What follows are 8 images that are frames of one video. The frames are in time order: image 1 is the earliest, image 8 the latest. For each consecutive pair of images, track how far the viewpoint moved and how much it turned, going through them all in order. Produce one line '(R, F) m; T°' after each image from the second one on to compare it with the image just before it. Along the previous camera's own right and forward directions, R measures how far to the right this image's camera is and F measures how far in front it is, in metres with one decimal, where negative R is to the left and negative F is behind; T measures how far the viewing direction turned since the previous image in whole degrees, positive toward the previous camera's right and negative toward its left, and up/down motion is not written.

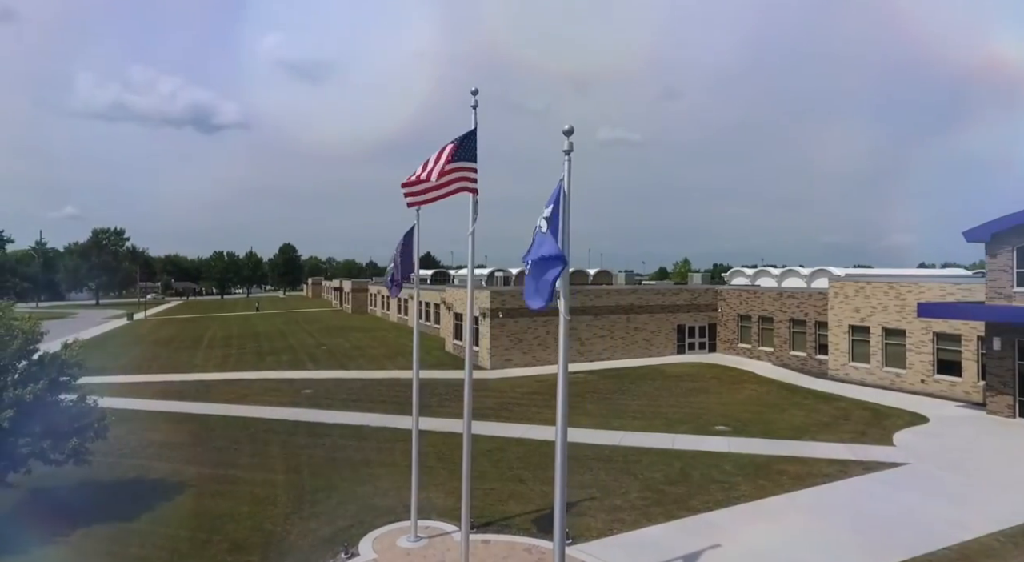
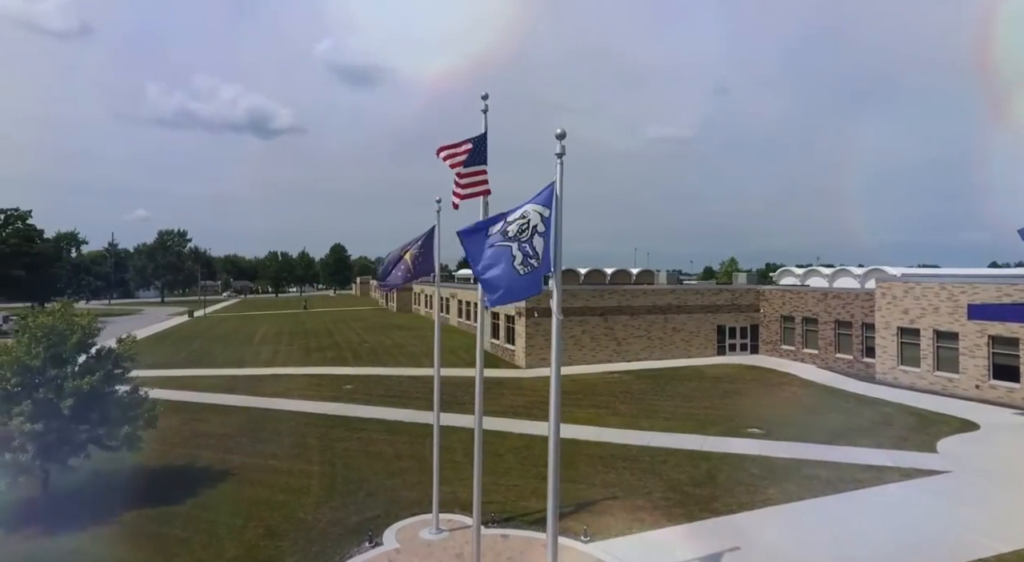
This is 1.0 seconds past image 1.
(+0.7, -0.3) m; -5°
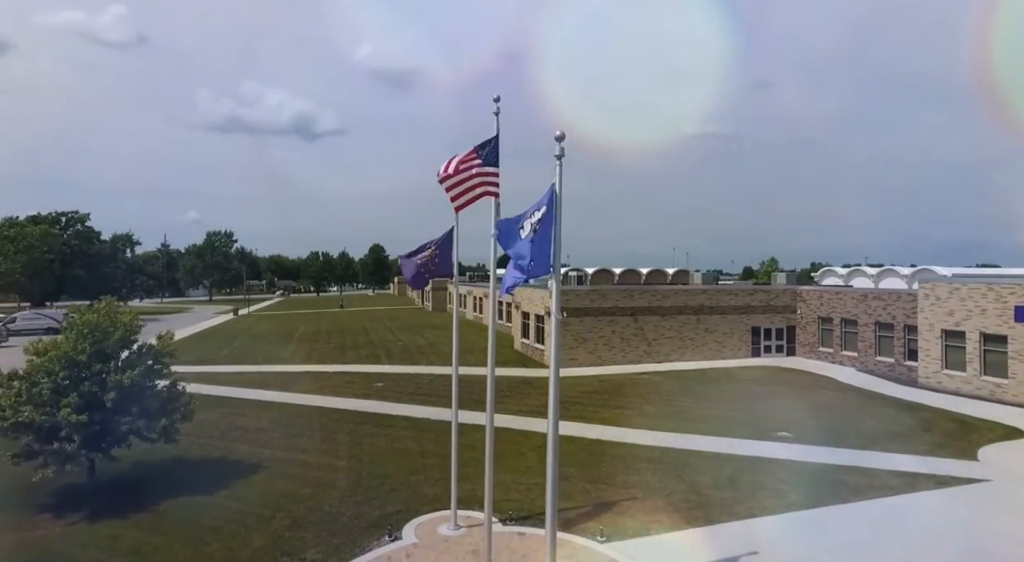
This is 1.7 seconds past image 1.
(+0.6, -0.1) m; -4°
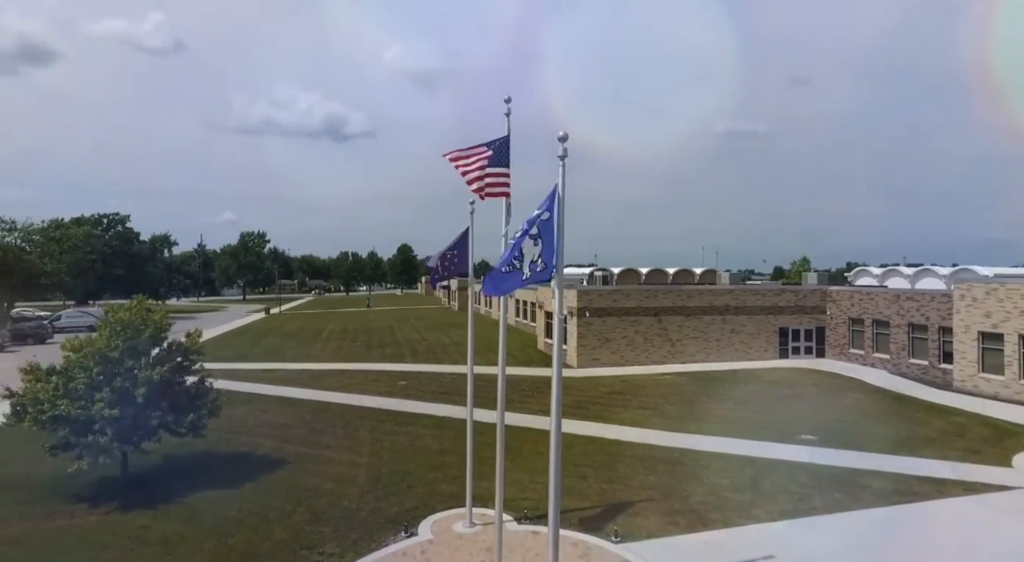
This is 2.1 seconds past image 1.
(+0.4, -0.1) m; -3°
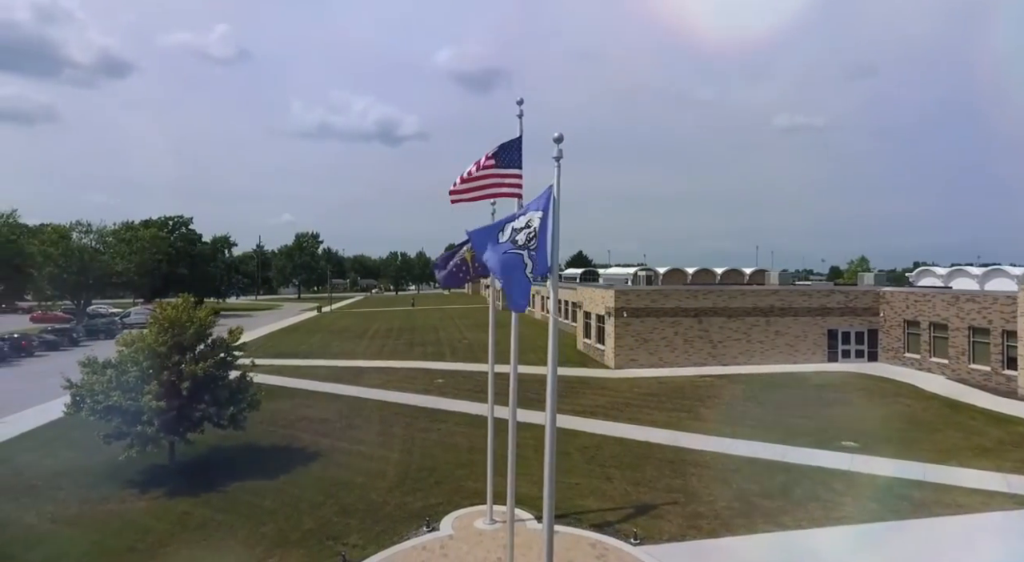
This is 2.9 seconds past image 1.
(+0.8, -0.1) m; -5°
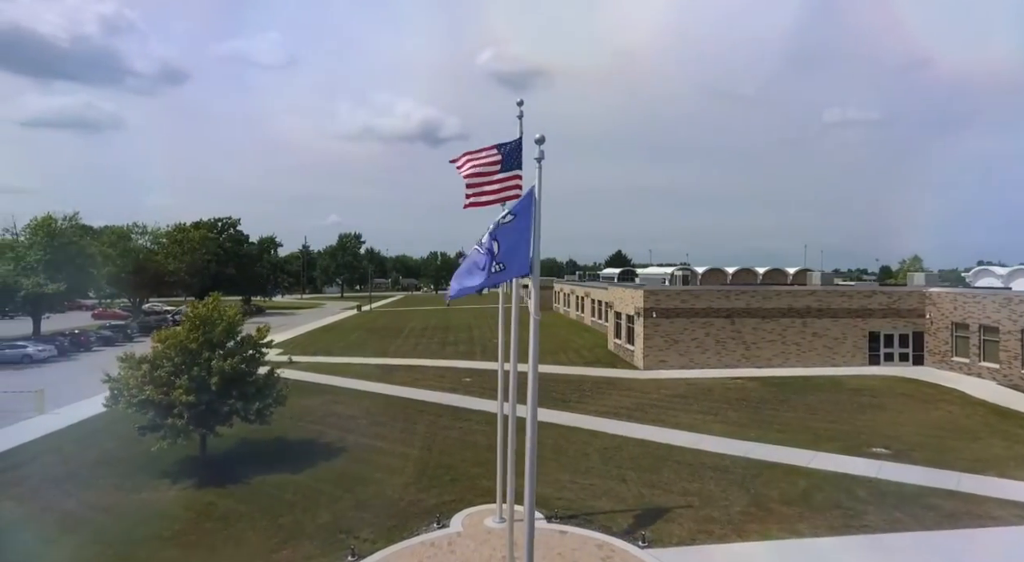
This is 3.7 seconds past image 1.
(+0.9, 0.0) m; -5°
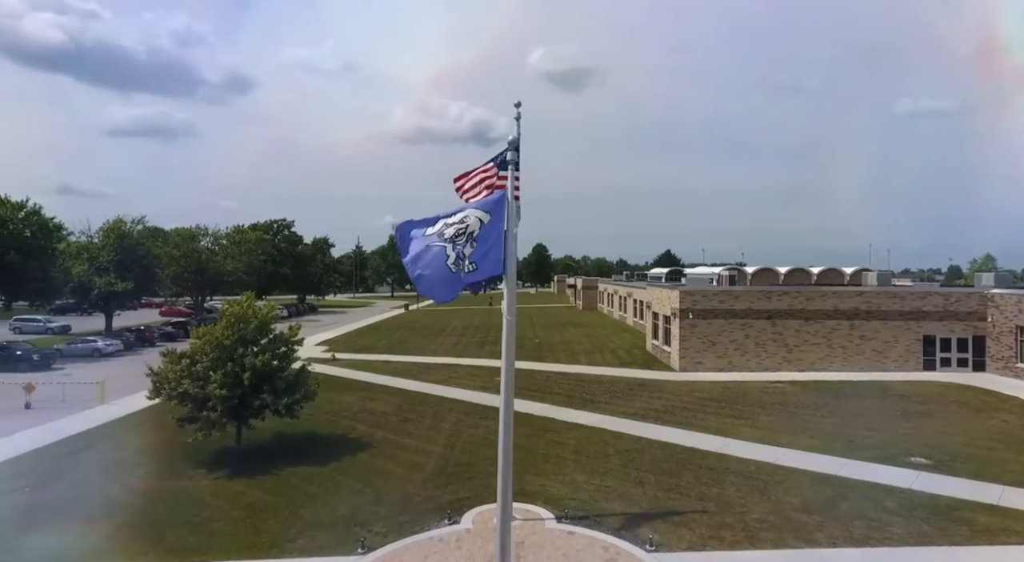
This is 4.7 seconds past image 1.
(+1.1, 0.0) m; -6°
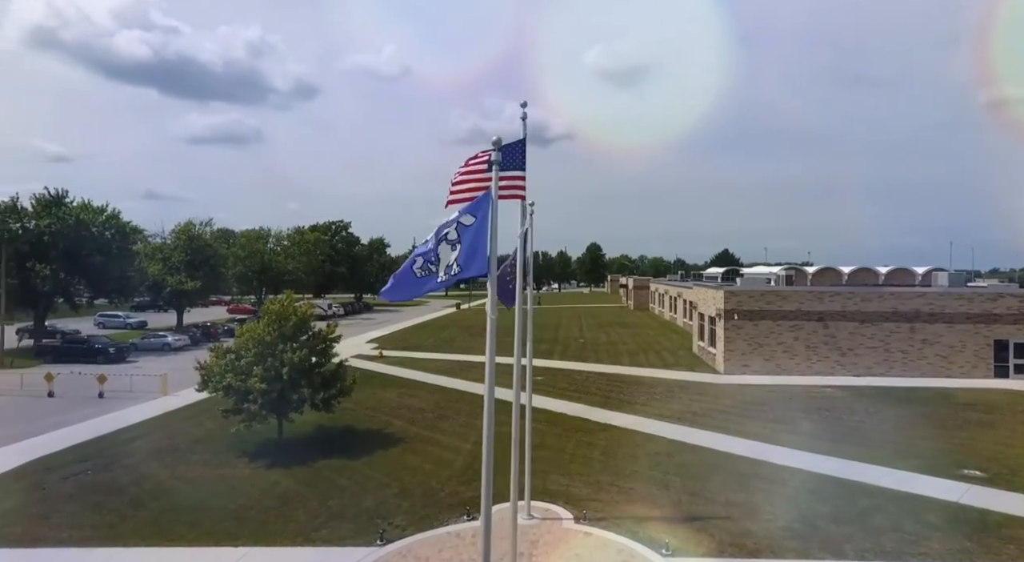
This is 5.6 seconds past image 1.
(+1.0, +0.1) m; -6°
